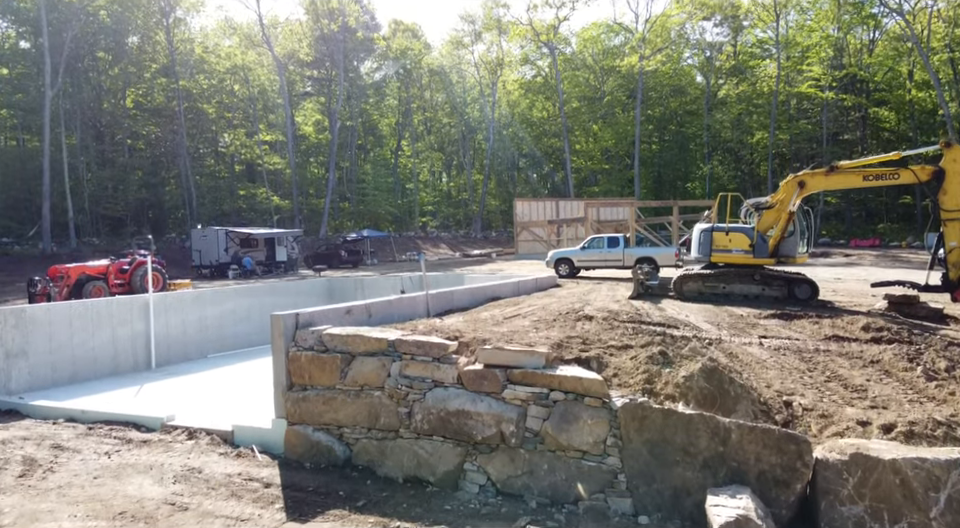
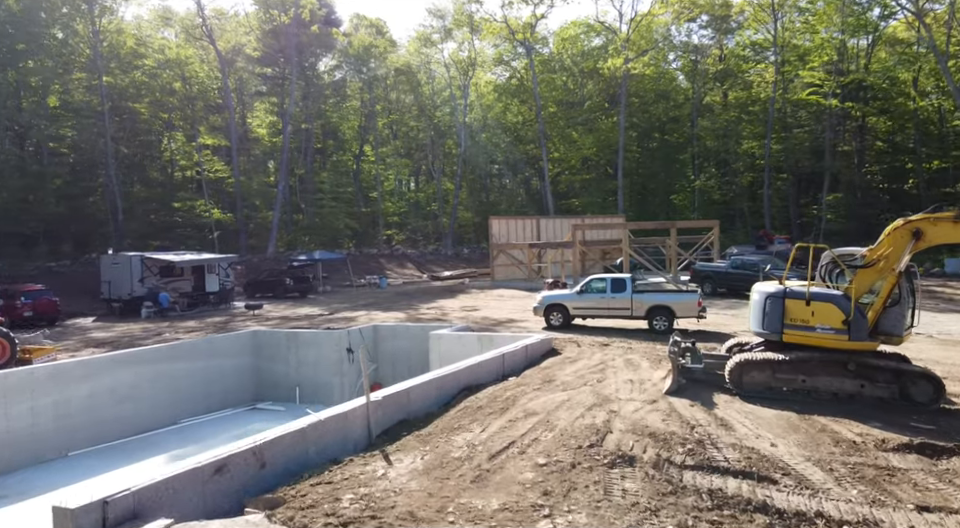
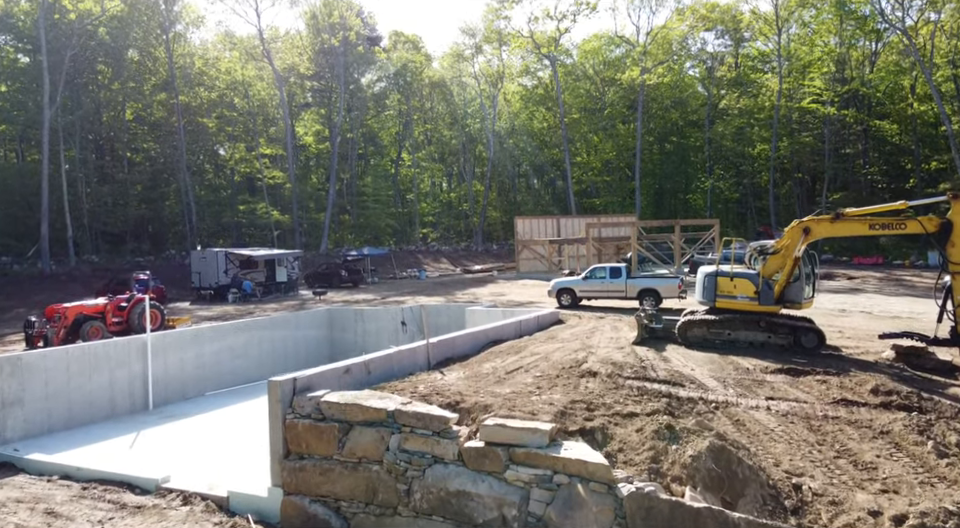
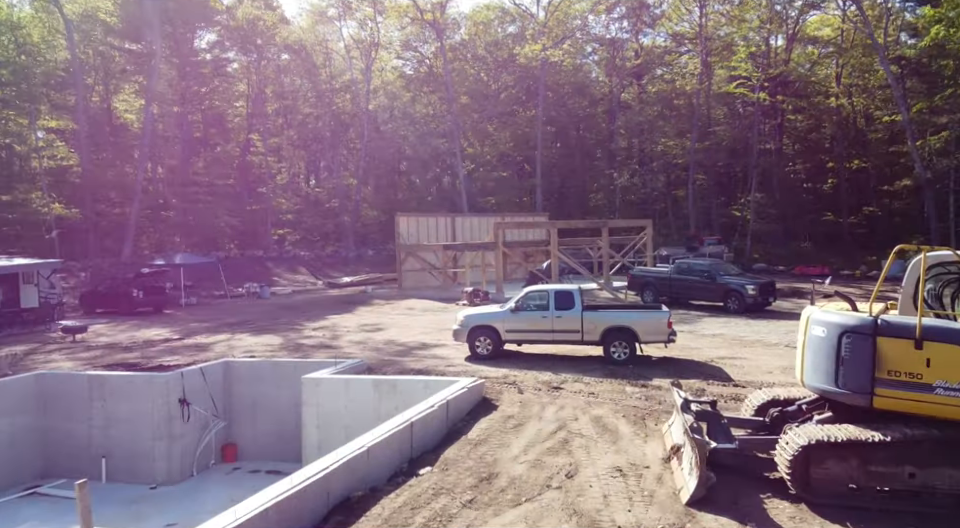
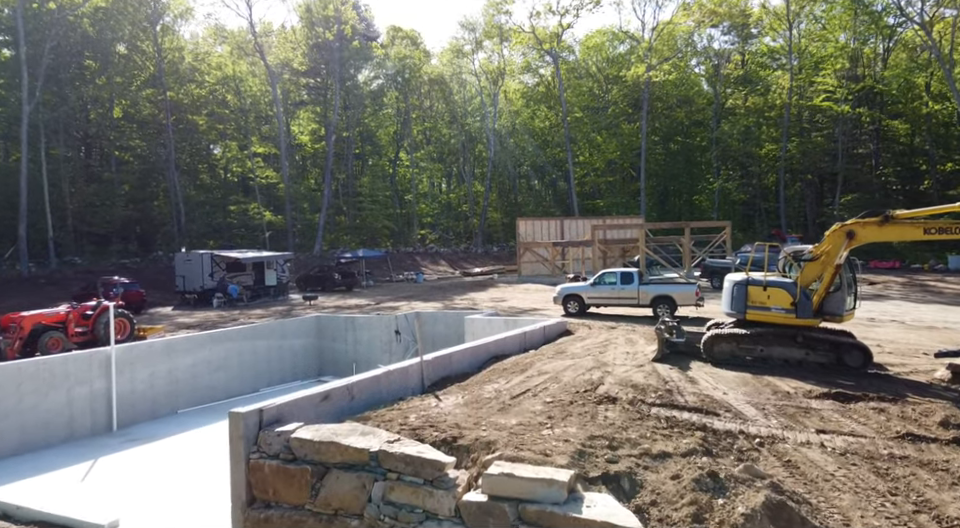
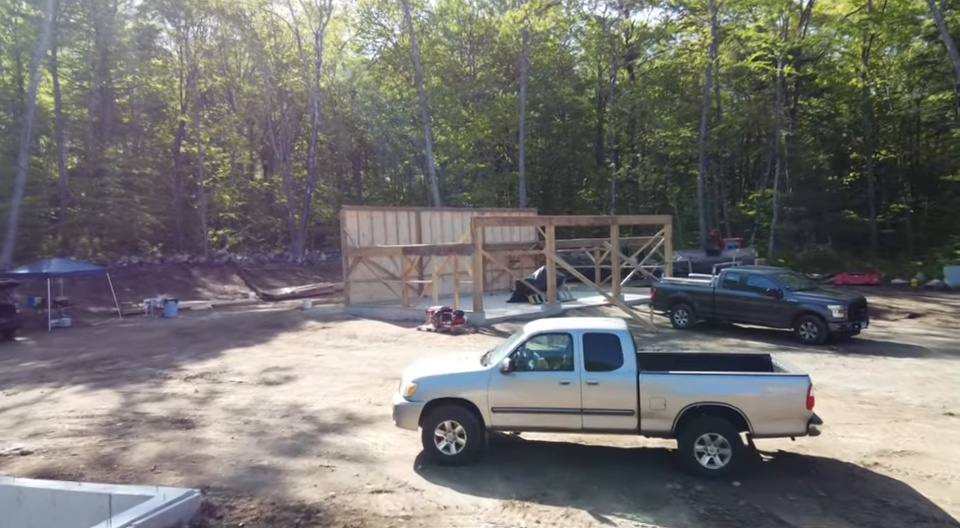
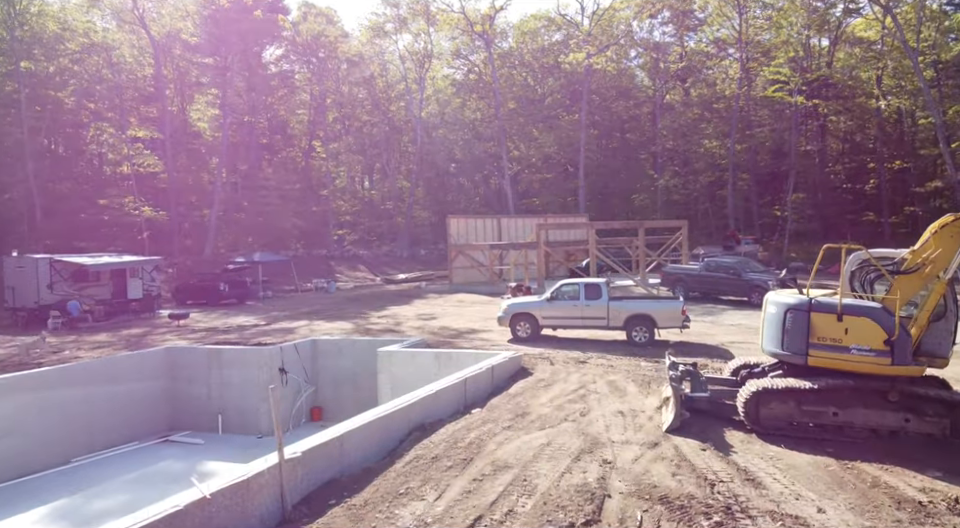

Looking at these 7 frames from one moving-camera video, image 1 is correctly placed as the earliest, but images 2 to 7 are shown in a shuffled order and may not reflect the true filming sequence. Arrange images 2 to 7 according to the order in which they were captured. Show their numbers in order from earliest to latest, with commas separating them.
3, 5, 2, 7, 4, 6
